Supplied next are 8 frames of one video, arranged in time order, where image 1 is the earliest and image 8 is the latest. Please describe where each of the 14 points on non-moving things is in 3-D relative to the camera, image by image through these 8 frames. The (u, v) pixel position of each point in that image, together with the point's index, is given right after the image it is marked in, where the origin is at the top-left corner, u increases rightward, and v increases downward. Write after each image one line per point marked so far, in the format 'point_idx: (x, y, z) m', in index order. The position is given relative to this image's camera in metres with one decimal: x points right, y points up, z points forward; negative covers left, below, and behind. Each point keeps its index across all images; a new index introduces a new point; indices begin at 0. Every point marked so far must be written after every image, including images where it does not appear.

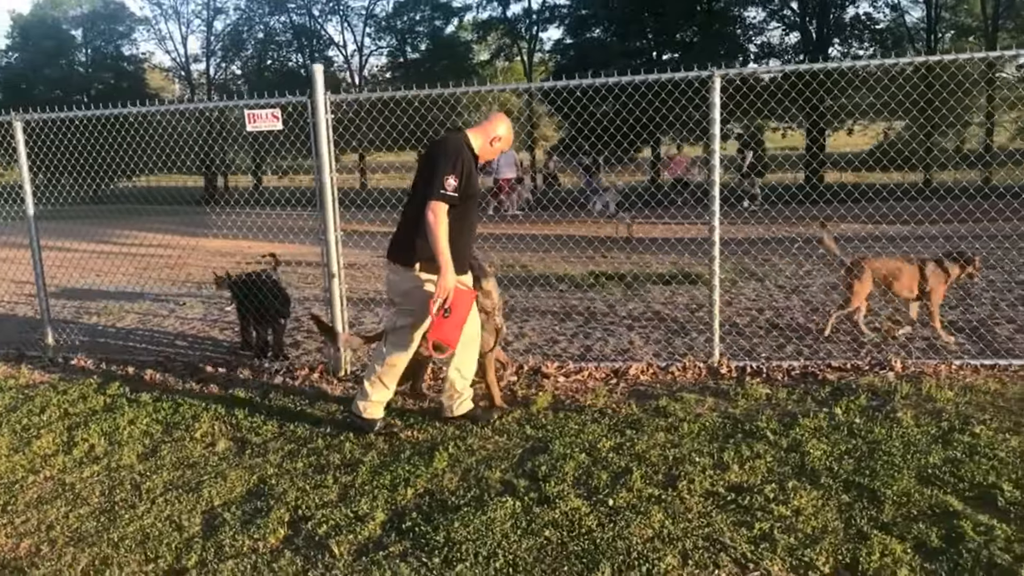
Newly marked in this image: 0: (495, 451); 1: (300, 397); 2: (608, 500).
0: (-0.1, -0.8, +4.2) m
1: (-1.2, -0.6, +5.3) m
2: (+0.4, -0.8, +3.6) m
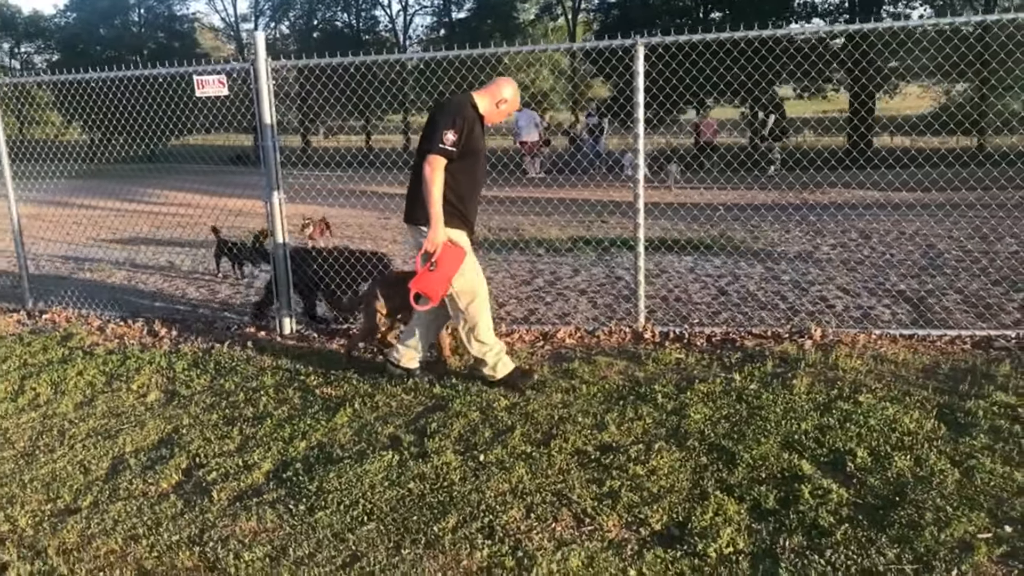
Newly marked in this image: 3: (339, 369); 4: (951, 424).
0: (-0.6, -0.6, +4.4) m
1: (-1.7, -0.4, +5.5) m
2: (-0.1, -0.7, +3.8) m
3: (-1.0, -0.5, +5.0) m
4: (+1.8, -0.6, +3.8) m
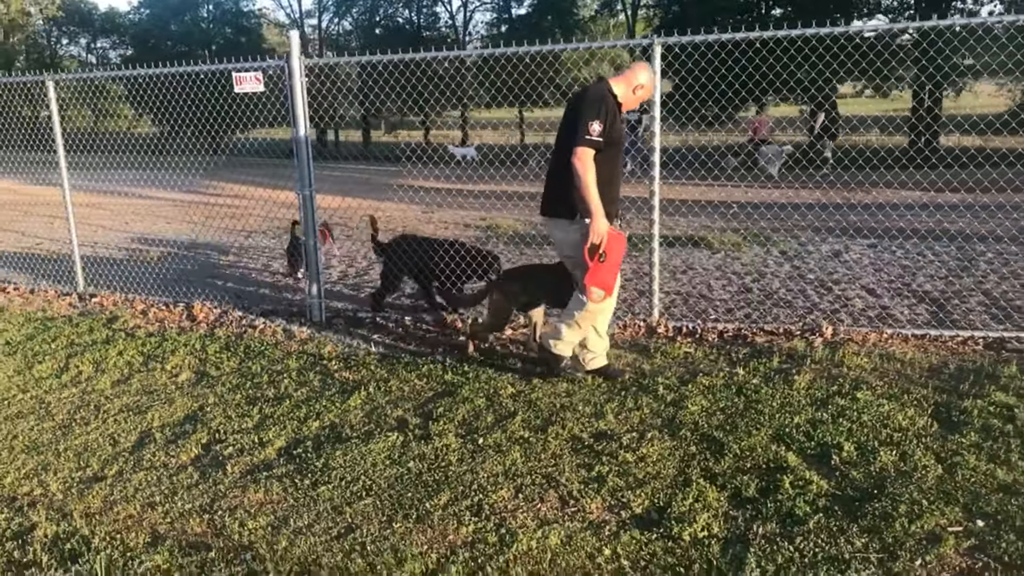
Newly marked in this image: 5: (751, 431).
0: (-0.5, -0.5, +4.6) m
1: (-1.5, -0.3, +5.8) m
2: (-0.1, -0.7, +4.0) m
3: (-0.9, -0.4, +5.2) m
4: (+1.8, -0.6, +3.9) m
5: (+1.0, -0.6, +3.9) m
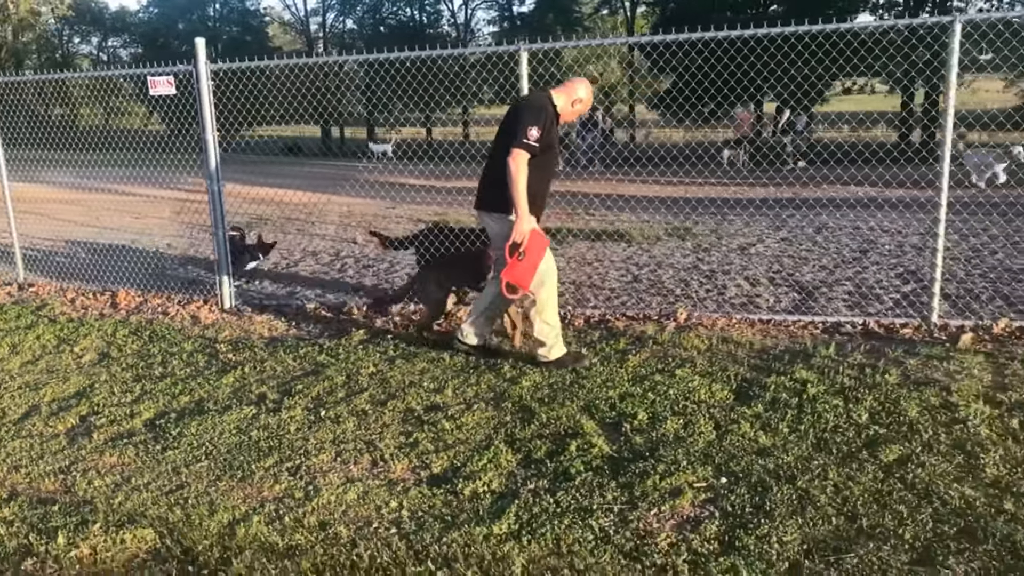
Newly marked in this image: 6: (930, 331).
0: (-1.3, -0.5, +5.0) m
1: (-2.3, -0.2, +6.2) m
2: (-0.9, -0.6, +4.4) m
3: (-1.6, -0.3, +5.7) m
4: (+1.1, -0.5, +4.2) m
5: (+0.3, -0.5, +4.2) m
6: (+2.3, -0.2, +5.0) m
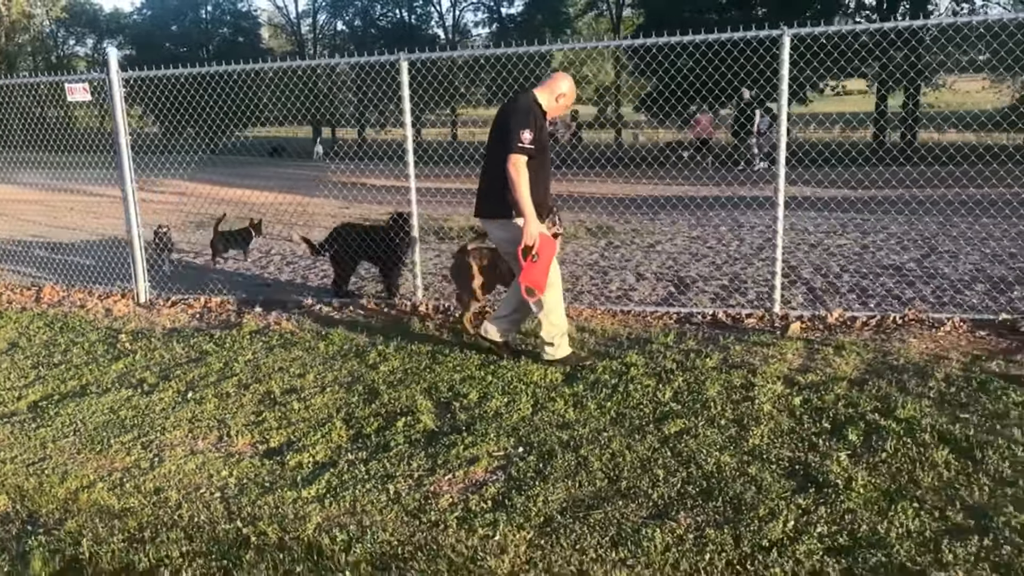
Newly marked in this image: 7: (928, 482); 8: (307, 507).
0: (-2.1, -0.4, +5.4) m
1: (-3.1, -0.2, +6.6) m
2: (-1.7, -0.6, +4.8) m
3: (-2.4, -0.3, +6.0) m
4: (+0.3, -0.5, +4.6) m
5: (-0.5, -0.5, +4.6) m
6: (+1.5, -0.2, +5.4) m
7: (+1.5, -0.7, +3.3) m
8: (-0.8, -0.9, +3.5) m
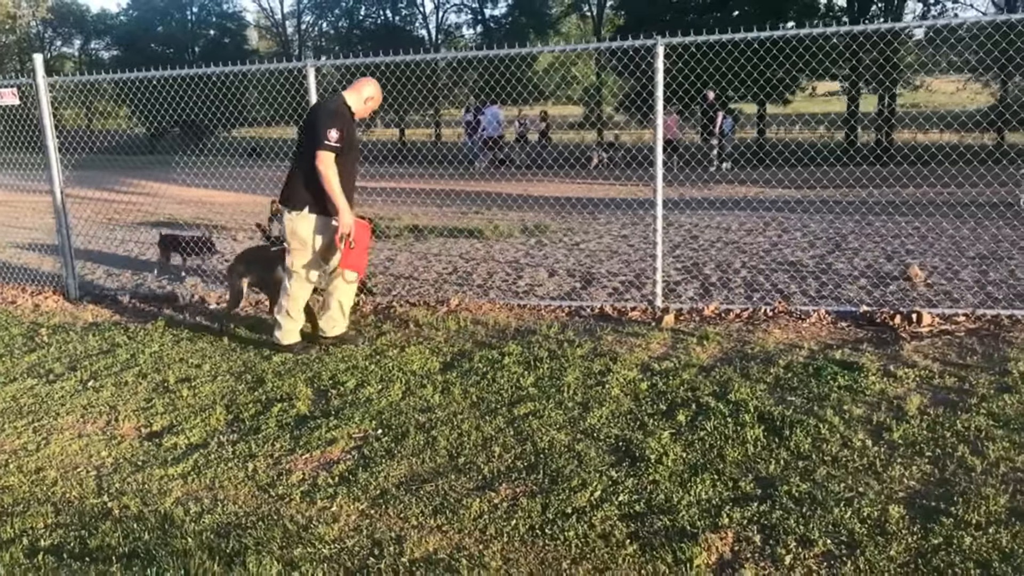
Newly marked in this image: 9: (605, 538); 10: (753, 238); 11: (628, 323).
0: (-2.7, -0.4, +5.7) m
1: (-3.7, -0.2, +6.8) m
2: (-2.3, -0.5, +5.0) m
3: (-3.1, -0.3, +6.3) m
4: (-0.4, -0.4, +4.9) m
5: (-1.2, -0.5, +4.9) m
6: (+0.9, -0.2, +5.7) m
7: (+0.9, -0.7, +3.6) m
8: (-1.4, -0.8, +3.8) m
9: (+0.3, -0.9, +3.1) m
10: (+2.3, +0.5, +8.7) m
11: (+0.7, -0.2, +5.5) m
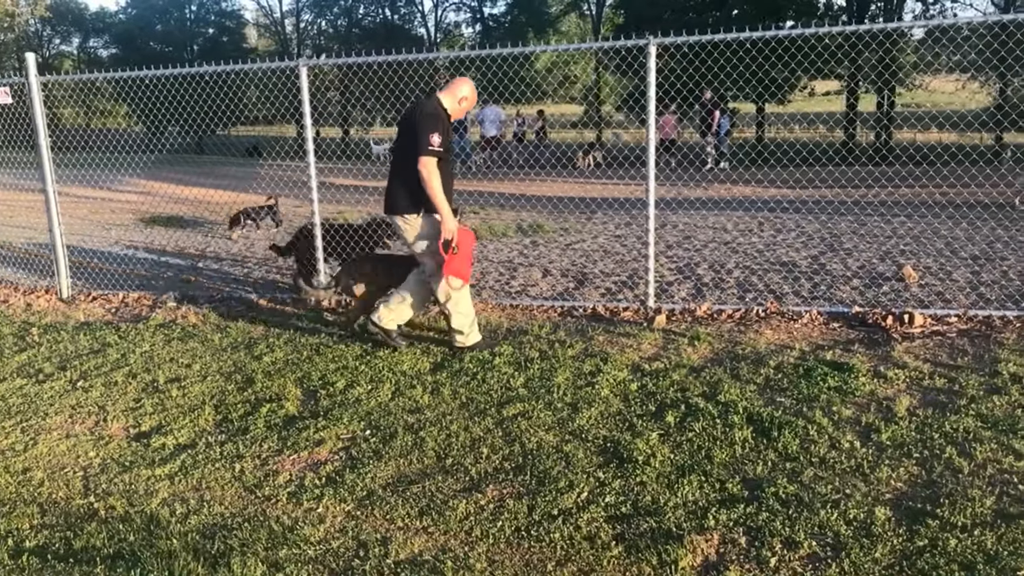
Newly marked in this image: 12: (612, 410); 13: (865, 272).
0: (-2.8, -0.4, +5.7) m
1: (-3.8, -0.2, +6.8) m
2: (-2.4, -0.5, +5.0) m
3: (-3.1, -0.3, +6.3) m
4: (-0.4, -0.4, +4.9) m
5: (-1.2, -0.5, +4.9) m
6: (+0.8, -0.2, +5.7) m
7: (+0.8, -0.7, +3.6) m
8: (-1.5, -0.8, +3.8) m
9: (+0.3, -0.9, +3.1) m
10: (+2.2, +0.5, +8.7) m
11: (+0.7, -0.2, +5.5) m
12: (+0.5, -0.6, +4.1) m
13: (+2.6, +0.1, +6.8) m
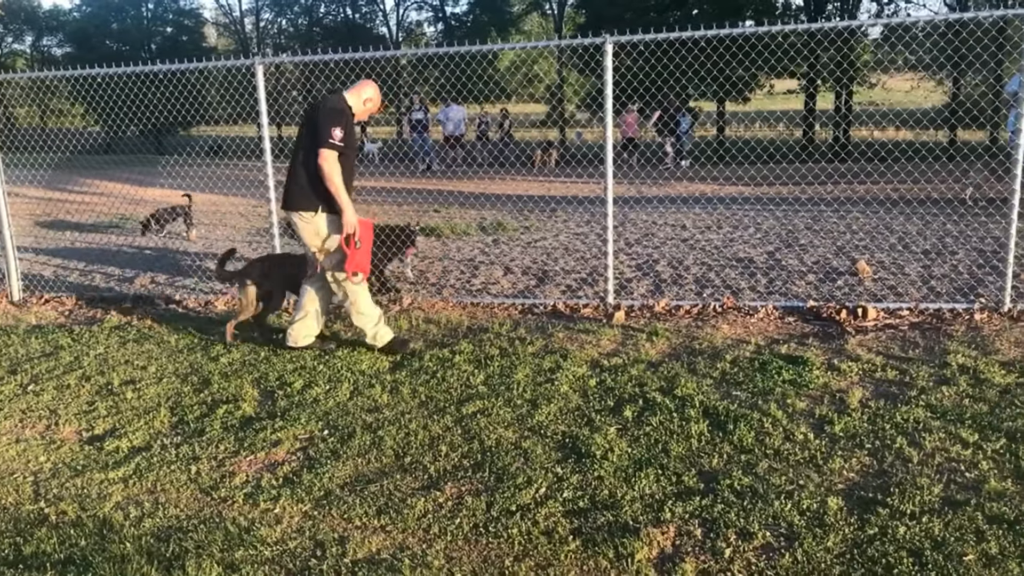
0: (-3.0, -0.4, +5.6) m
1: (-4.1, -0.2, +6.7) m
2: (-2.6, -0.5, +4.9) m
3: (-3.4, -0.3, +6.2) m
4: (-0.6, -0.4, +4.9) m
5: (-1.4, -0.5, +4.9) m
6: (+0.6, -0.1, +5.7) m
7: (+0.7, -0.7, +3.6) m
8: (-1.7, -0.8, +3.7) m
9: (+0.1, -0.9, +3.1) m
10: (+1.9, +0.5, +8.8) m
11: (+0.4, -0.2, +5.5) m
12: (+0.3, -0.5, +4.1) m
13: (+2.3, +0.2, +6.9) m
